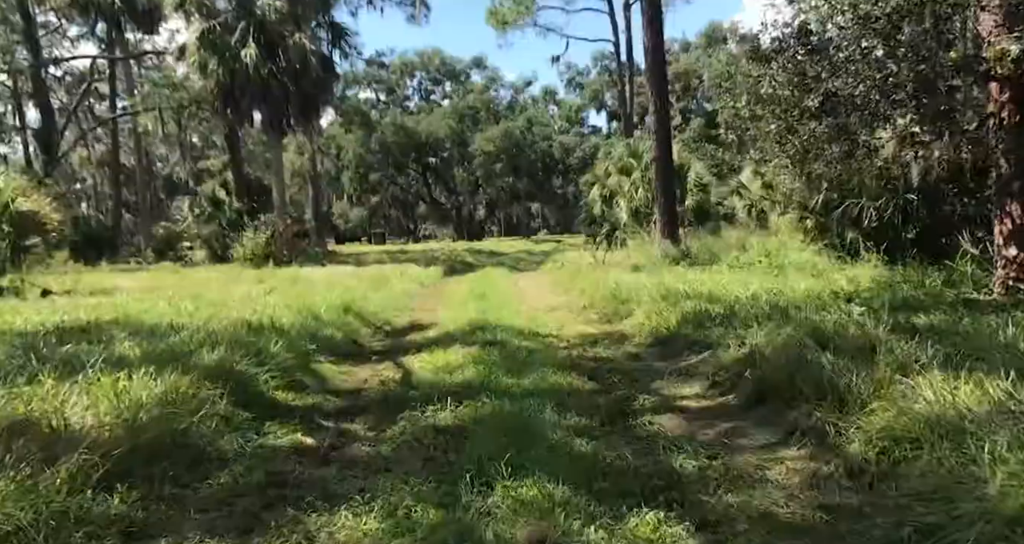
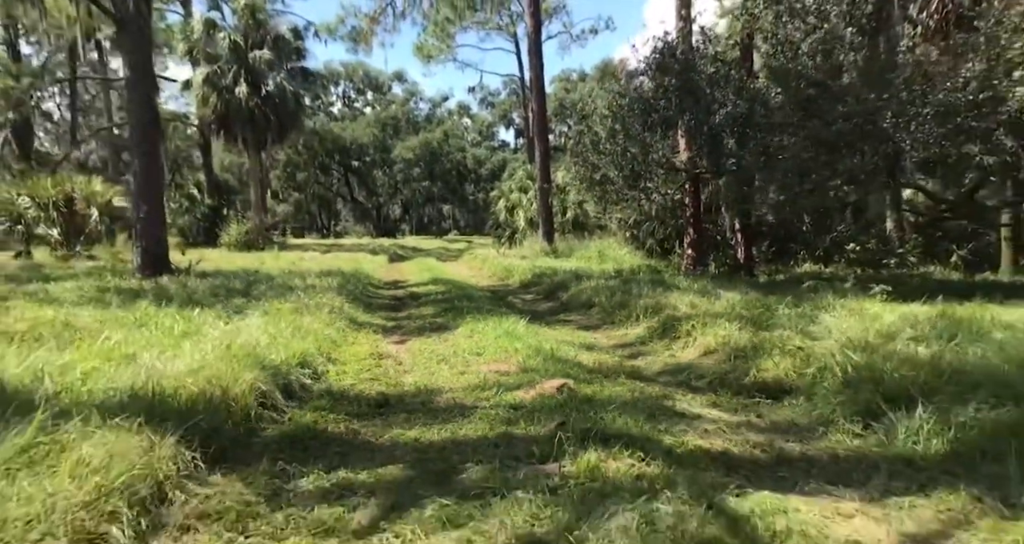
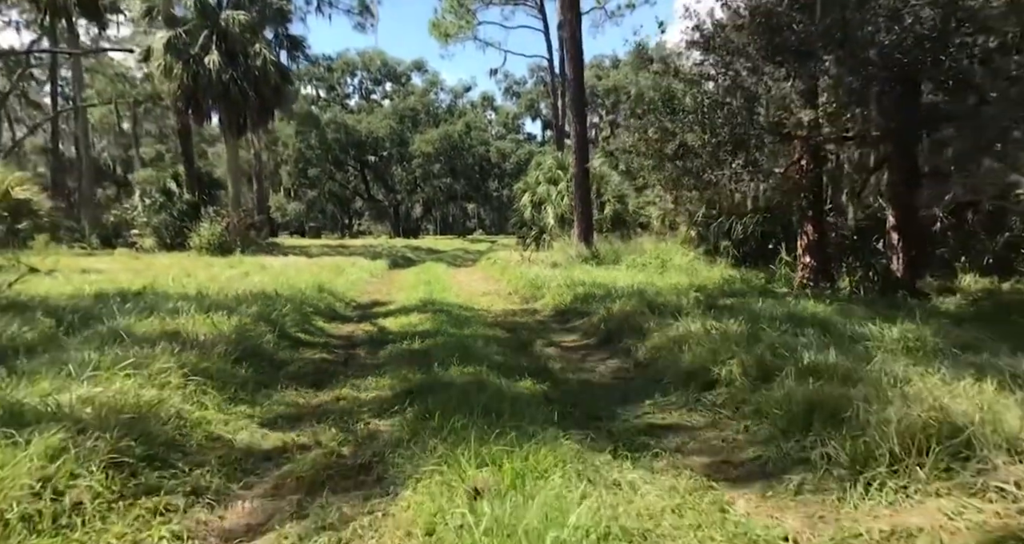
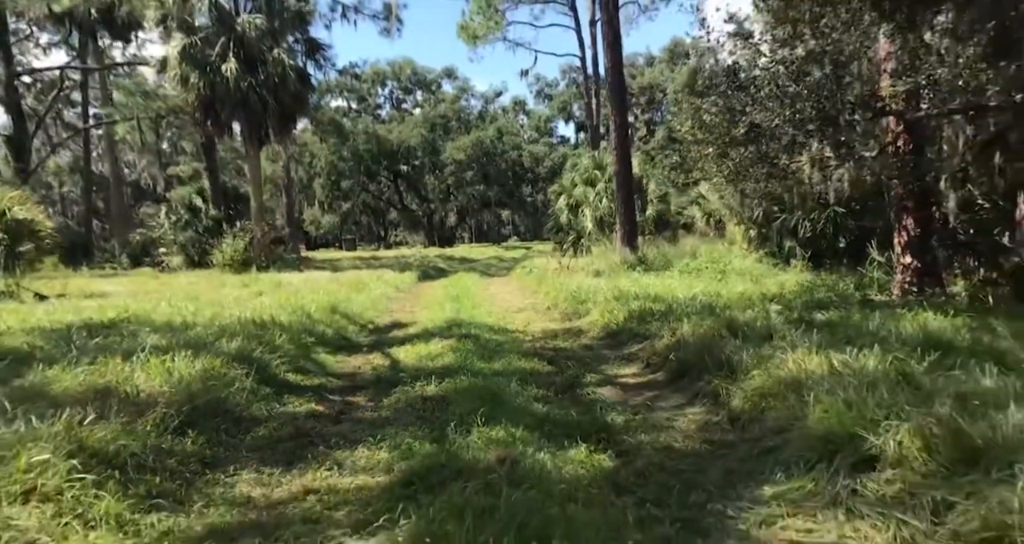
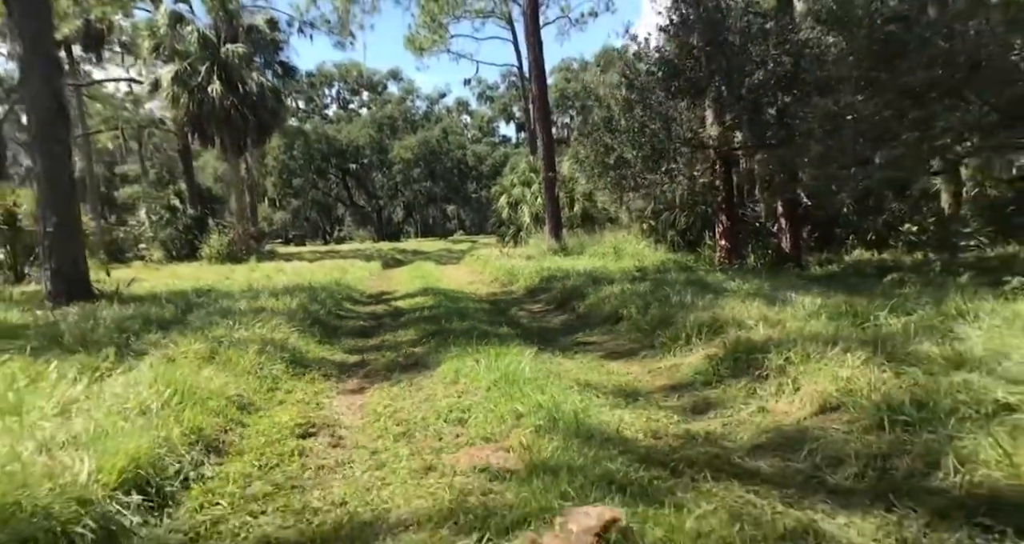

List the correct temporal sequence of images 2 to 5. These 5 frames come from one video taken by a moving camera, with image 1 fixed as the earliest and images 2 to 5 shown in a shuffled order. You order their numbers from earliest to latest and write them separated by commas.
4, 3, 5, 2
